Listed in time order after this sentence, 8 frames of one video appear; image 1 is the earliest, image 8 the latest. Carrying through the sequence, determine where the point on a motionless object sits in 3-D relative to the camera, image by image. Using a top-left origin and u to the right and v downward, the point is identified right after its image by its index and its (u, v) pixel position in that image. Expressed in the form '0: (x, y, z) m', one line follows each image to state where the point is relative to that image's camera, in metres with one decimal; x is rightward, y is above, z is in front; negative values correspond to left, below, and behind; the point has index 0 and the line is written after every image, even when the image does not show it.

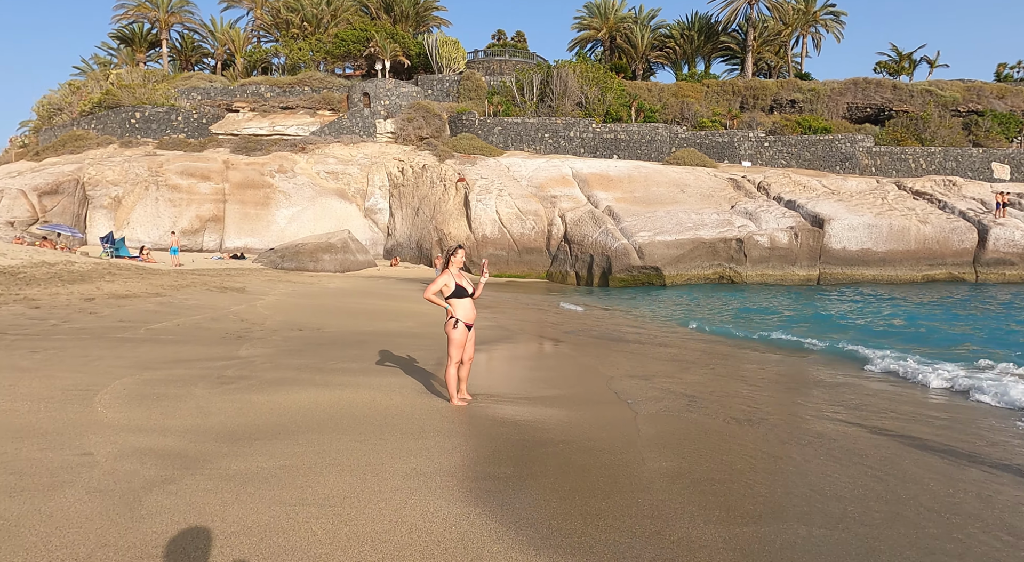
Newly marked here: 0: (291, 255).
0: (-6.3, +0.7, +17.7) m
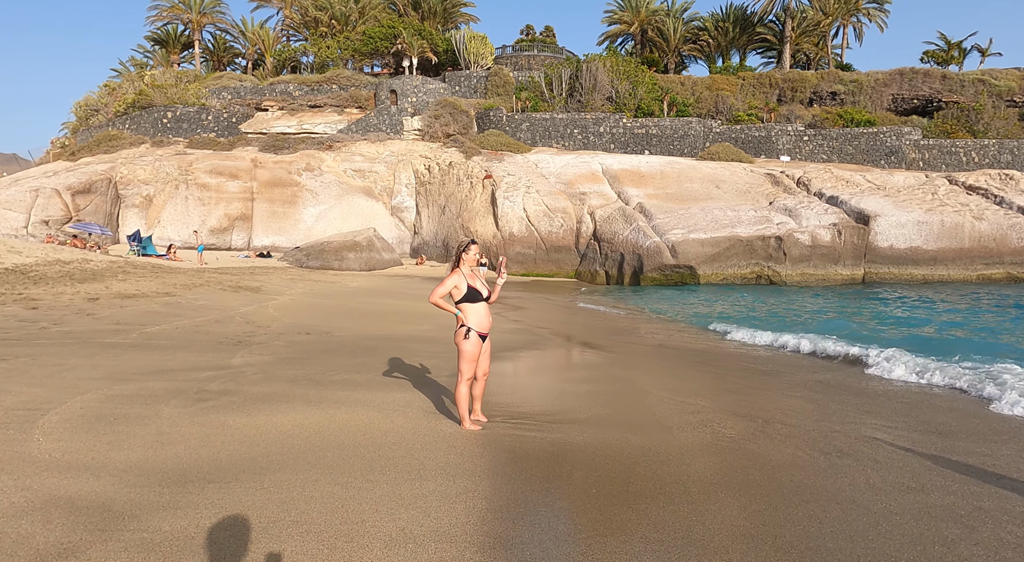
0: (-5.5, +0.8, +17.5) m
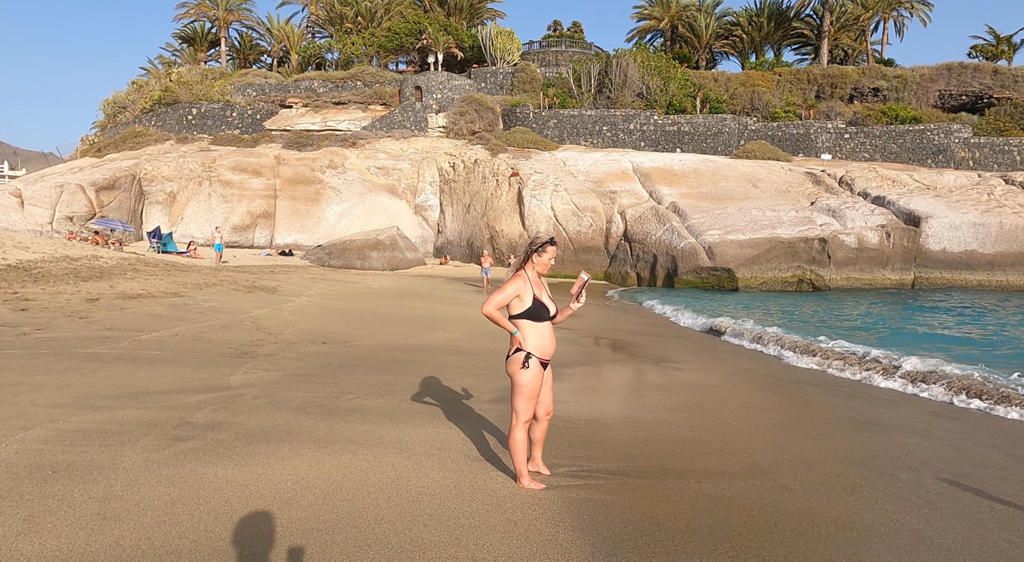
0: (-4.7, +0.8, +17.0) m
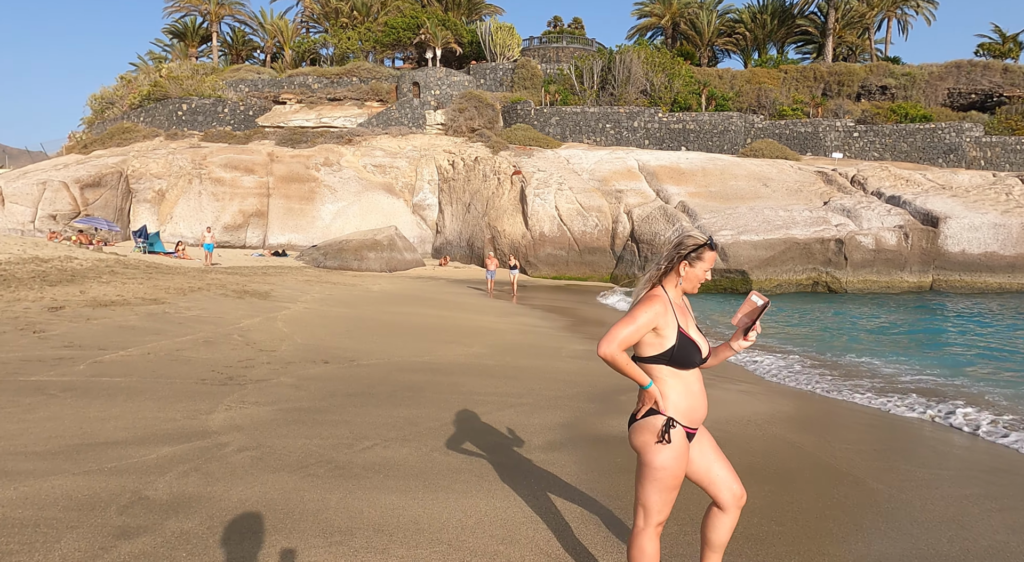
0: (-4.6, +0.7, +16.3) m
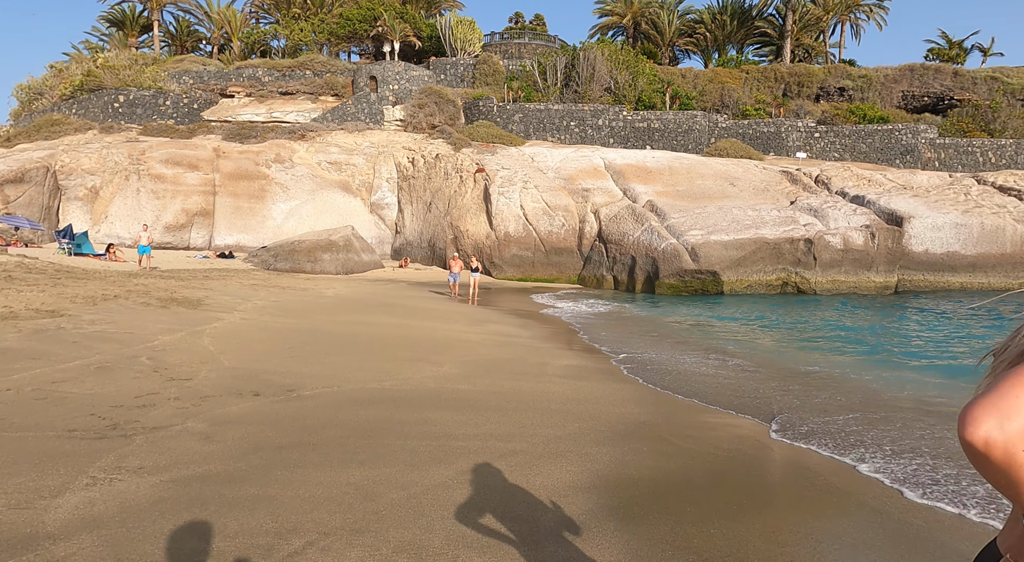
0: (-5.5, +0.7, +15.2) m
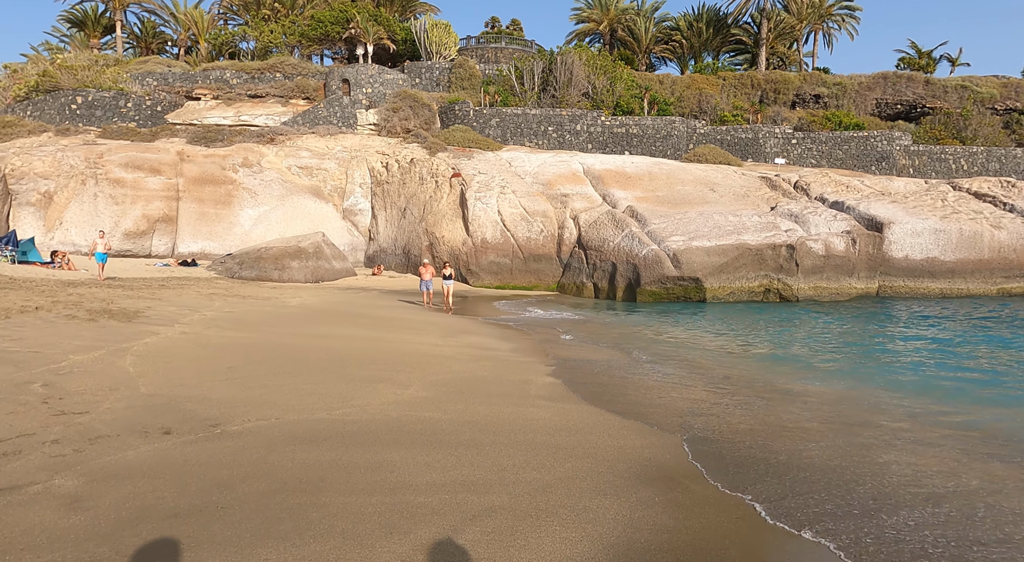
0: (-6.0, +0.5, +14.5) m
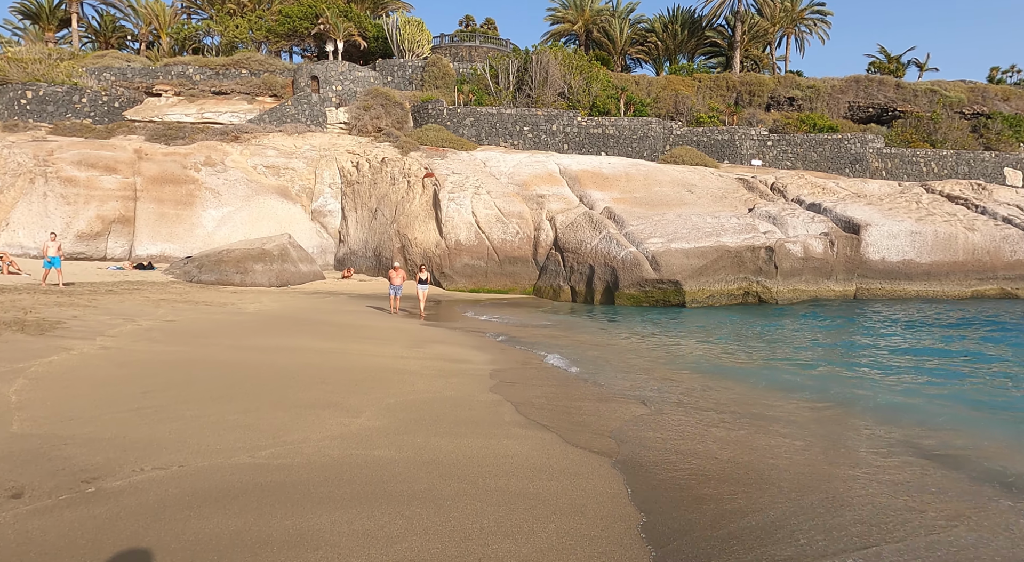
0: (-6.6, +0.4, +13.8) m
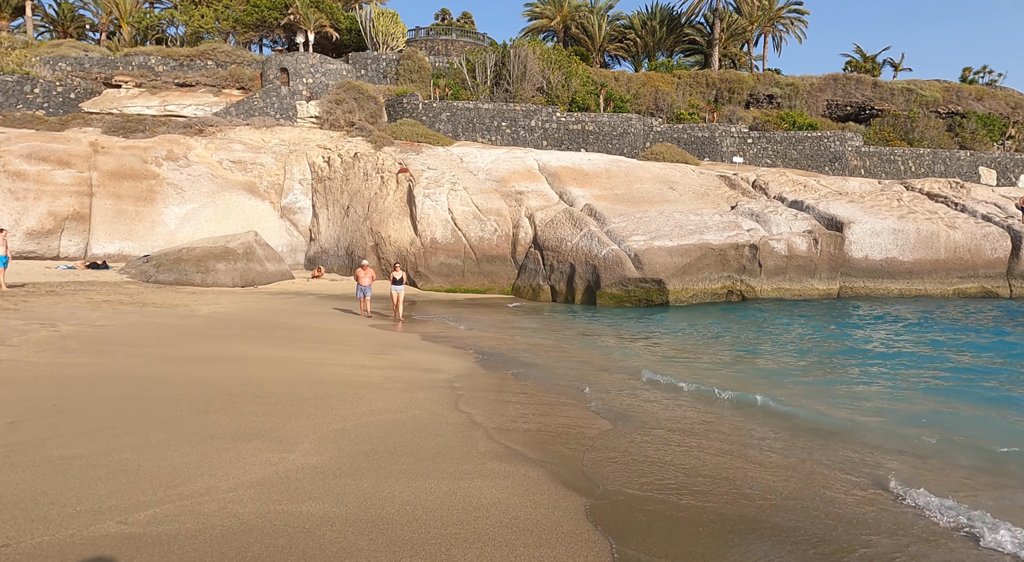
0: (-7.1, +0.4, +12.9) m
